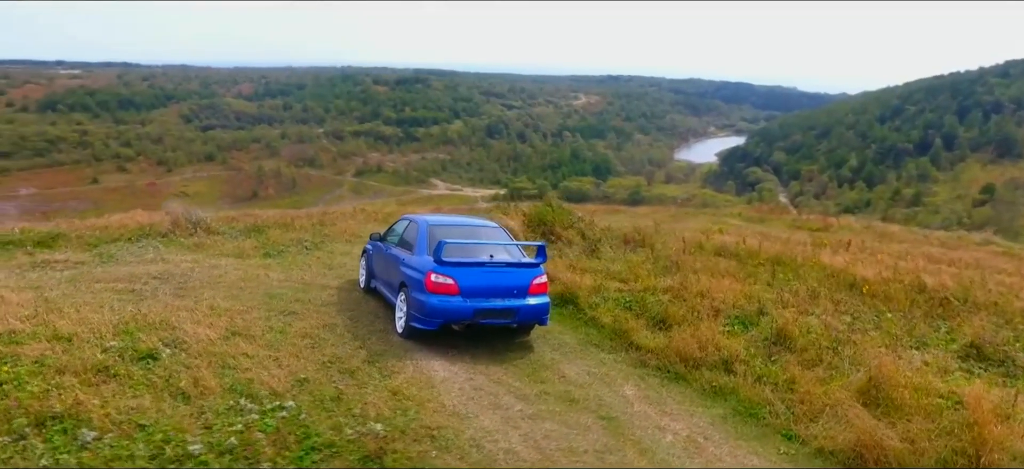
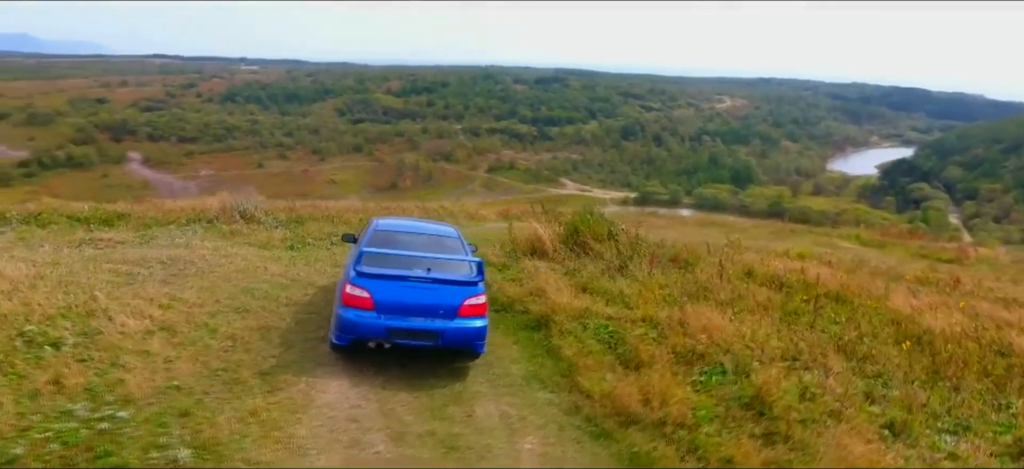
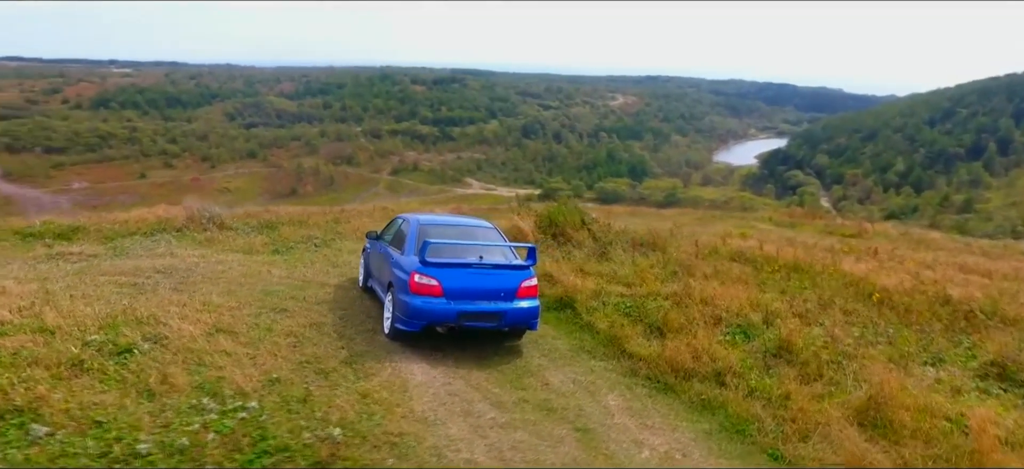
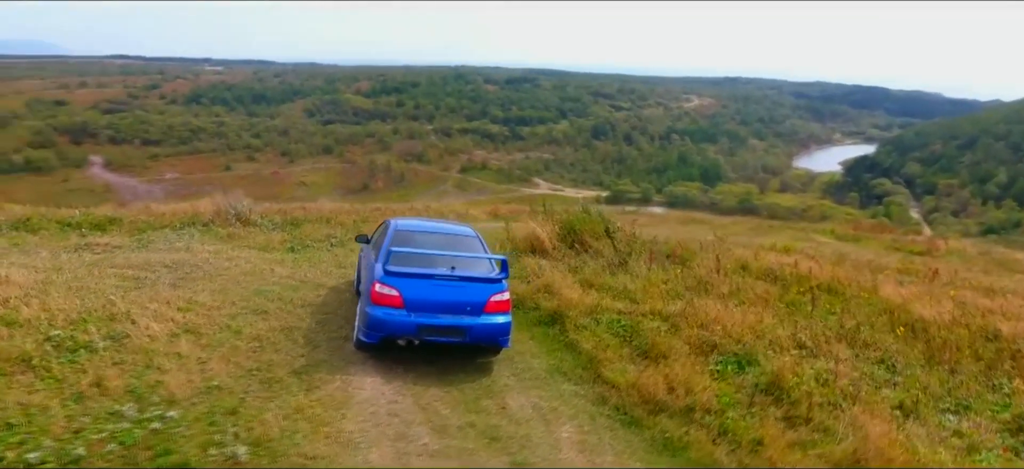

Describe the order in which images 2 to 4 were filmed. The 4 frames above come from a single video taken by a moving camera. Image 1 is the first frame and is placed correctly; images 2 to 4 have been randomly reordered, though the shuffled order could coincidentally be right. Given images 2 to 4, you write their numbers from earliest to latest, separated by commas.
3, 4, 2
